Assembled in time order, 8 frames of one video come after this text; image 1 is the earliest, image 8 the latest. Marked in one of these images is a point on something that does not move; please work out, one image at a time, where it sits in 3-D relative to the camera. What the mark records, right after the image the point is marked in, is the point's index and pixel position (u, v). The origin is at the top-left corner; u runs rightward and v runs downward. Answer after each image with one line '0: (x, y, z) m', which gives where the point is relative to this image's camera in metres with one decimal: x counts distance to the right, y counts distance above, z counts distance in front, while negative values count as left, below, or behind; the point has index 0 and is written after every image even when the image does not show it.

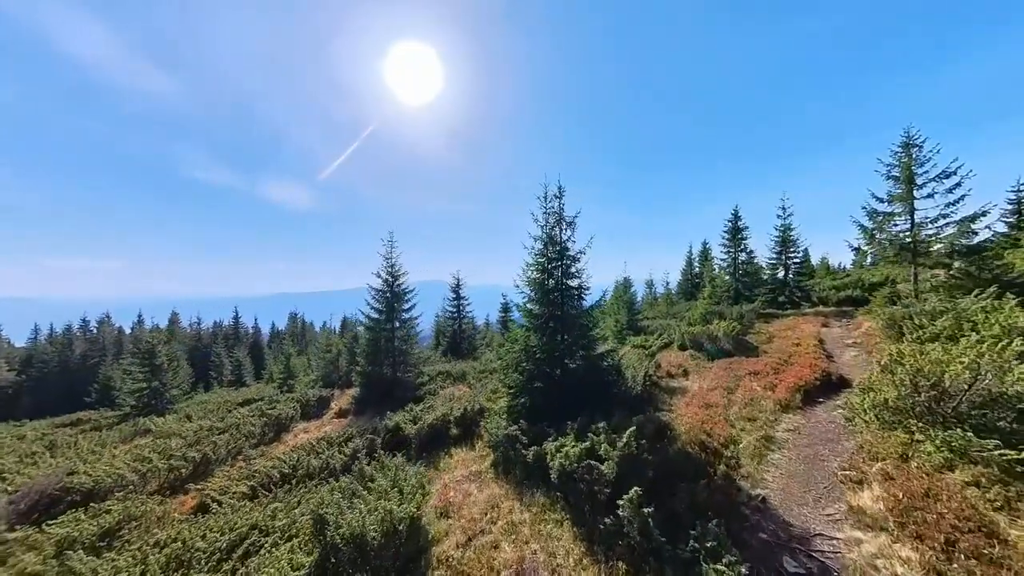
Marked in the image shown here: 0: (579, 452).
0: (+1.2, -3.0, +10.4) m
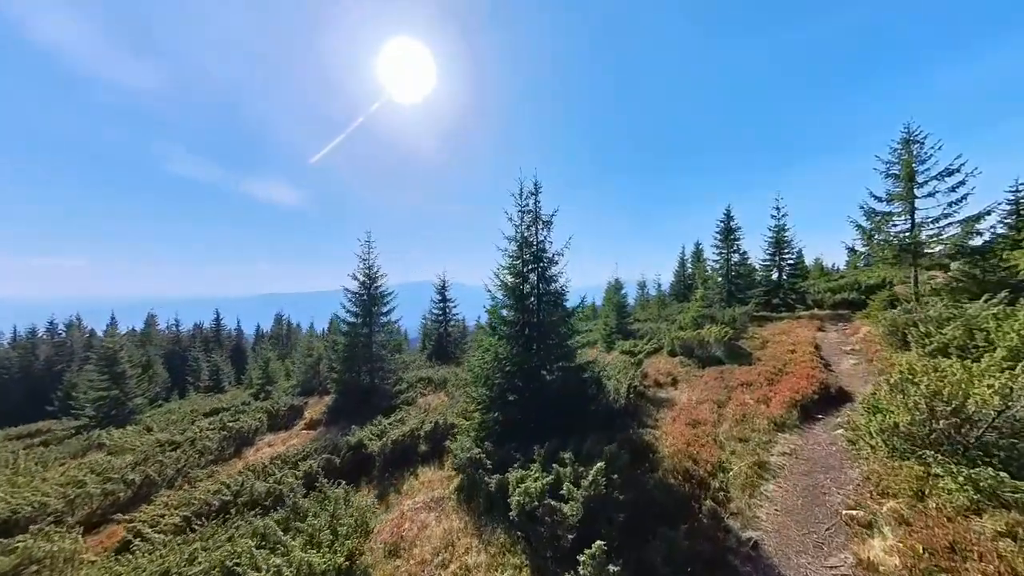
0: (+0.5, -3.1, +9.0) m
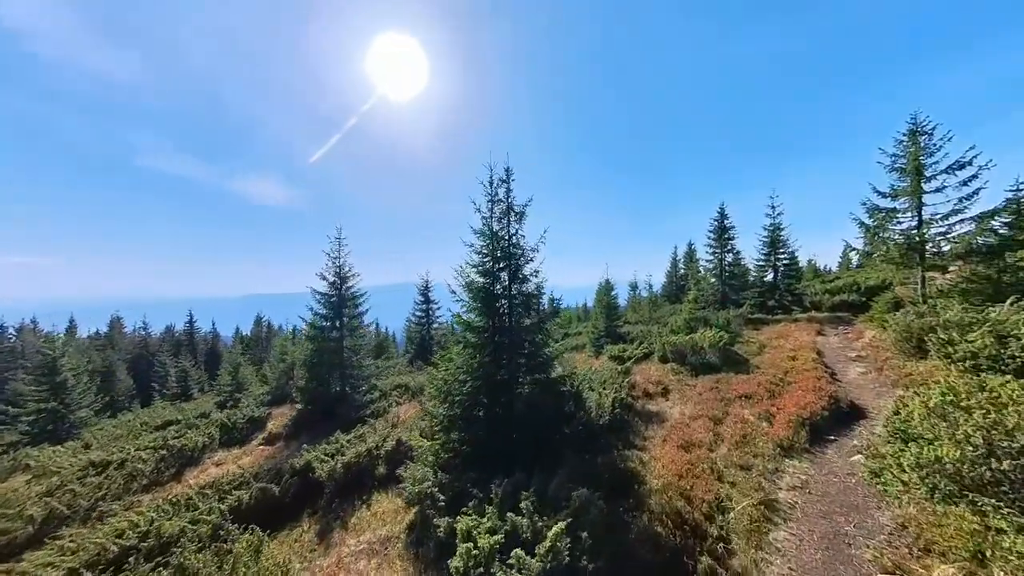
0: (-0.3, -3.1, +7.0) m
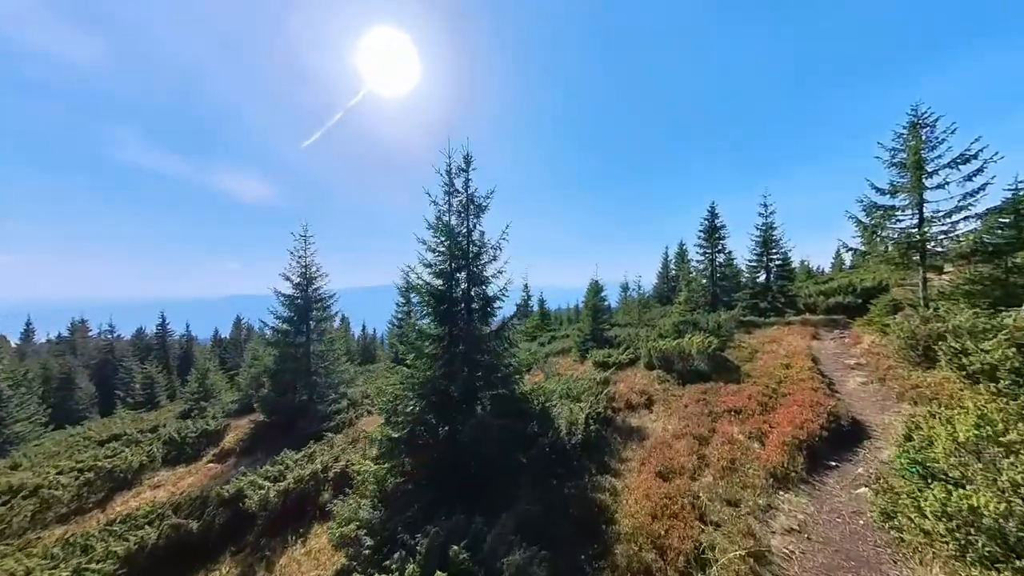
0: (-1.1, -3.2, +5.3) m
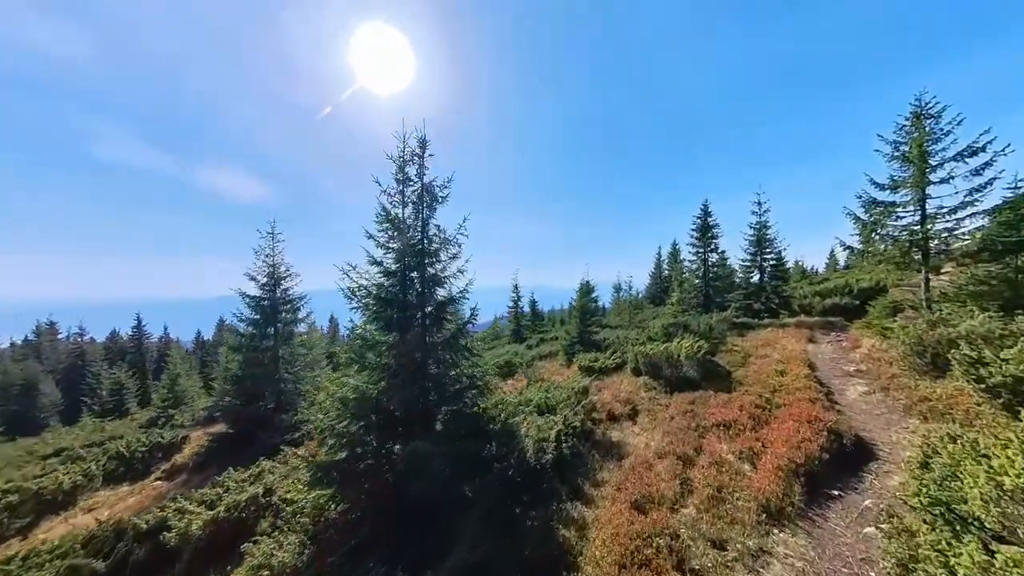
0: (-1.8, -3.2, +3.8) m
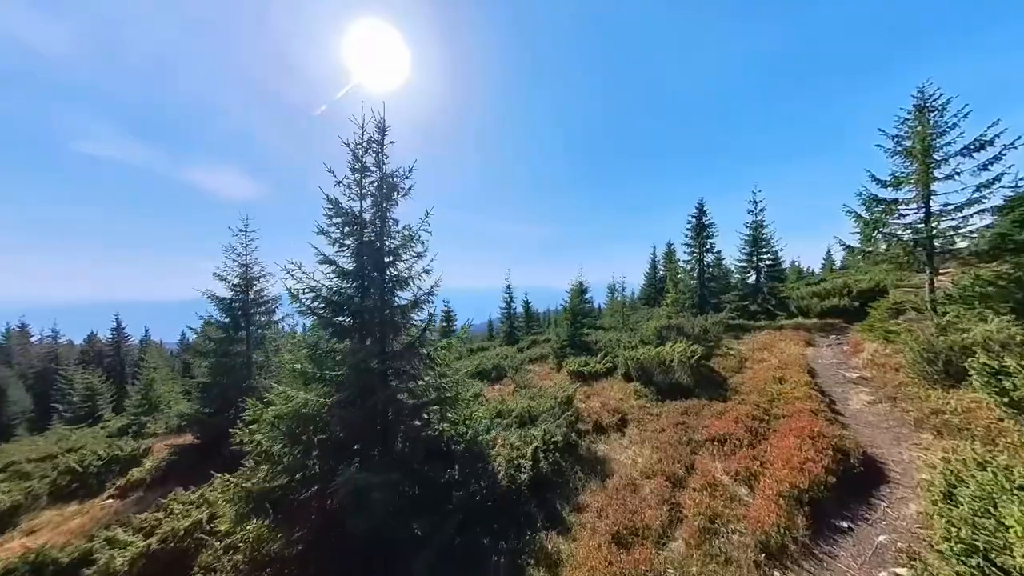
0: (-2.3, -3.2, +2.6) m
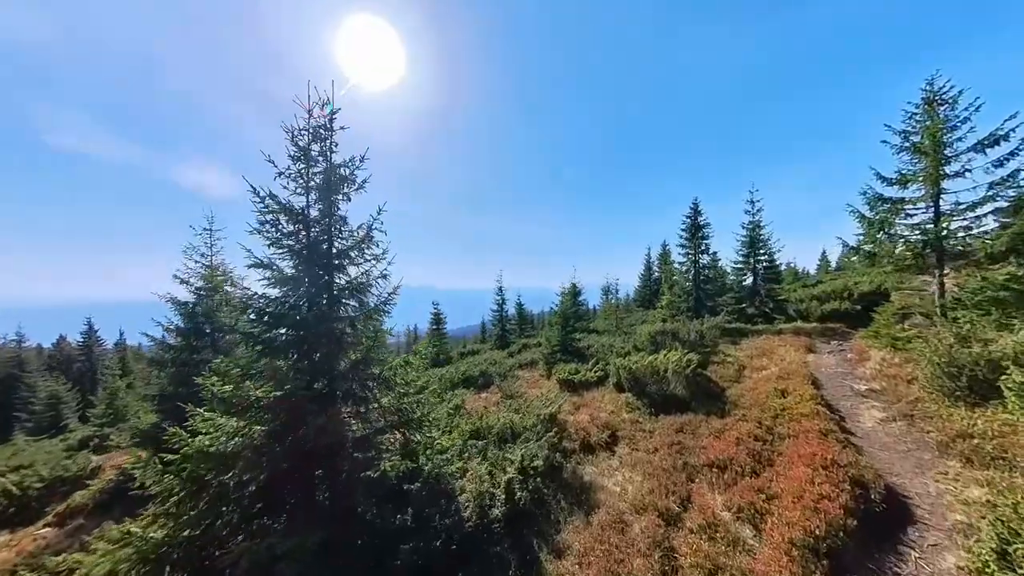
0: (-2.7, -3.4, +1.2) m
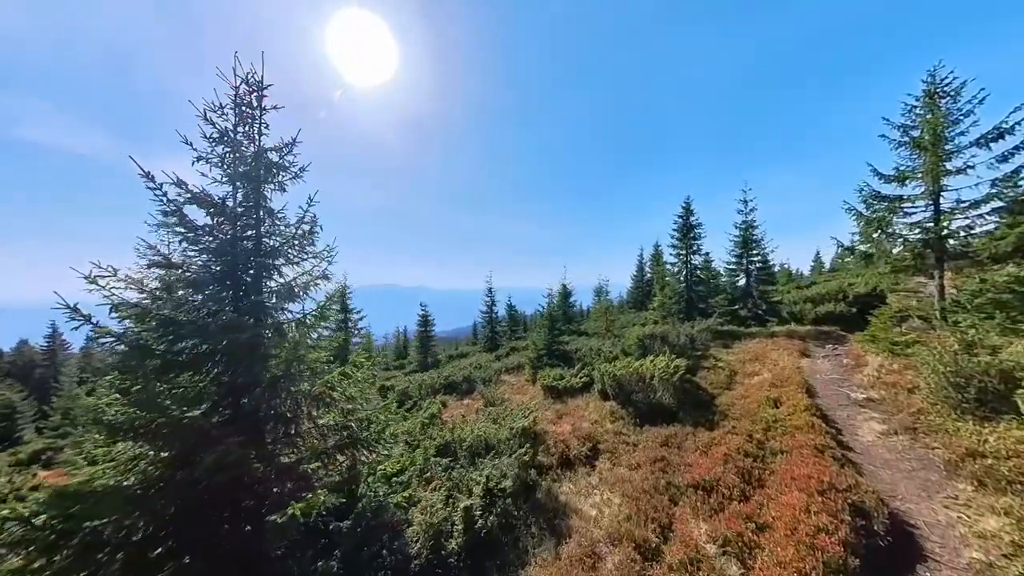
0: (-3.3, -3.4, +0.1) m
